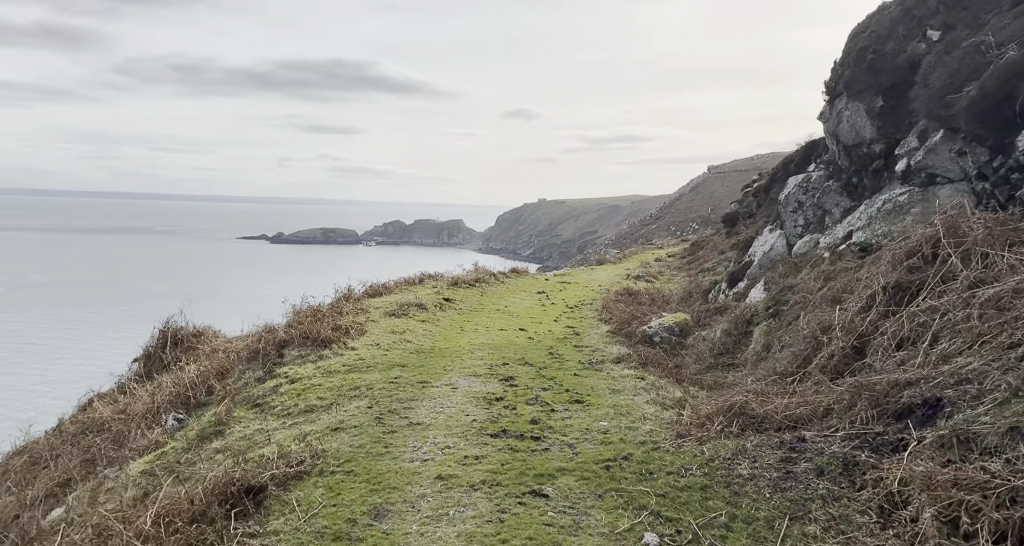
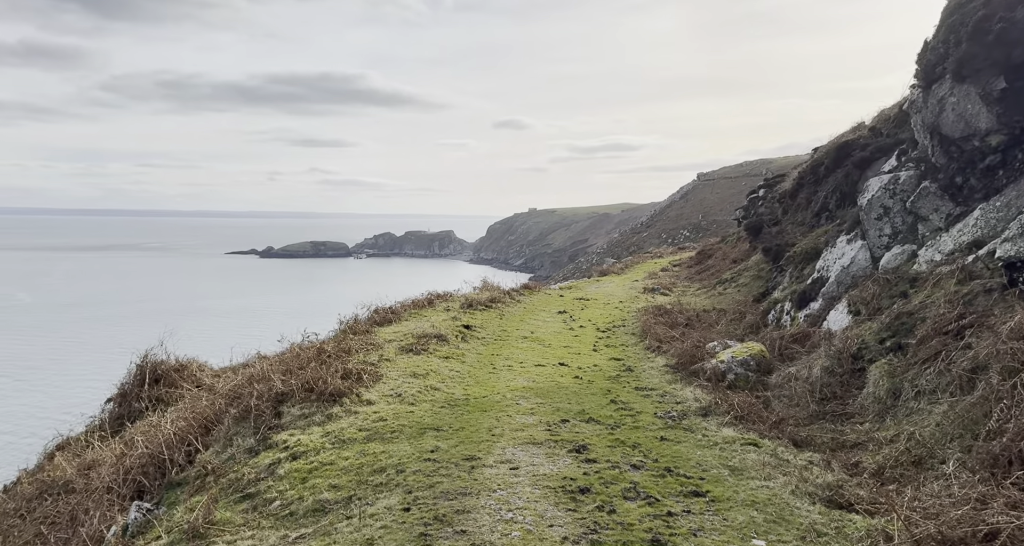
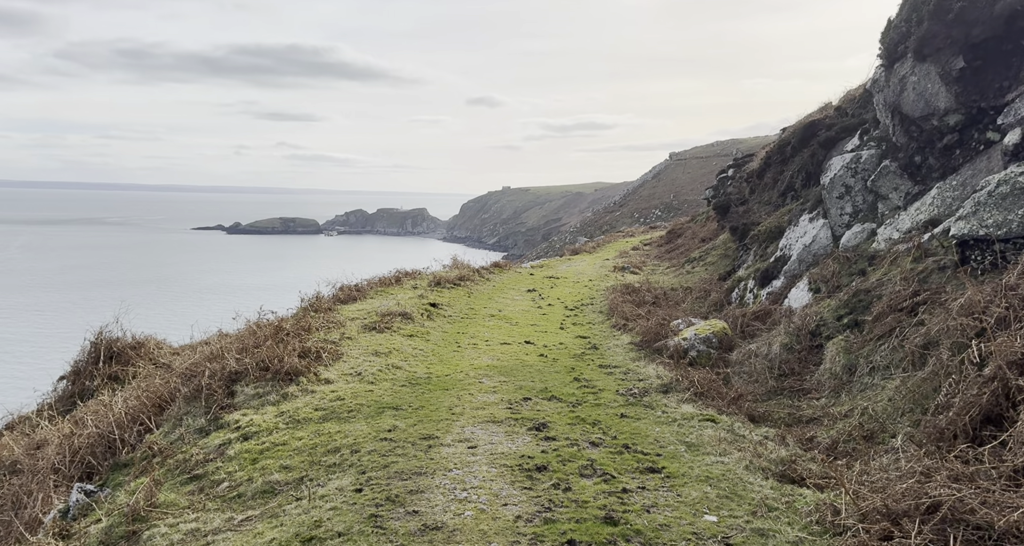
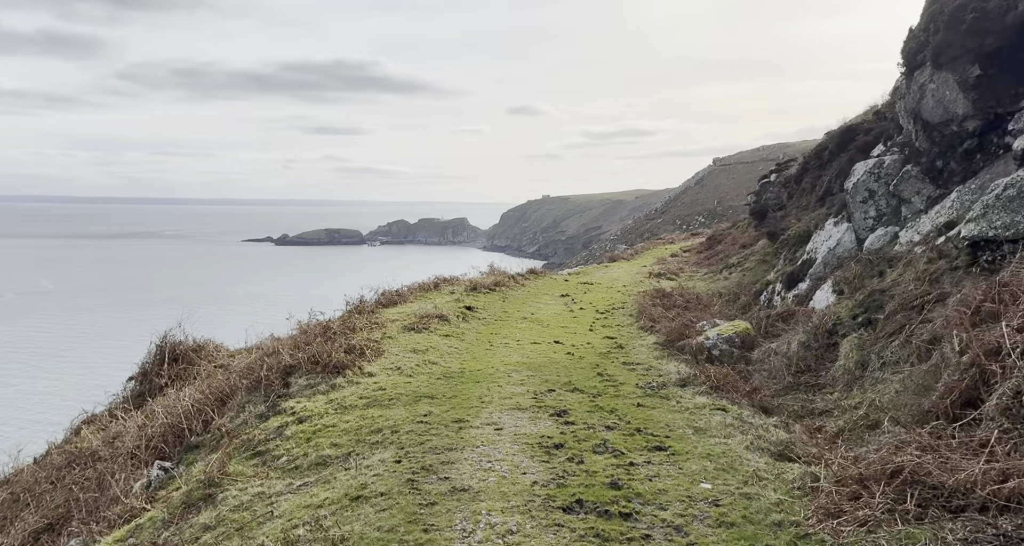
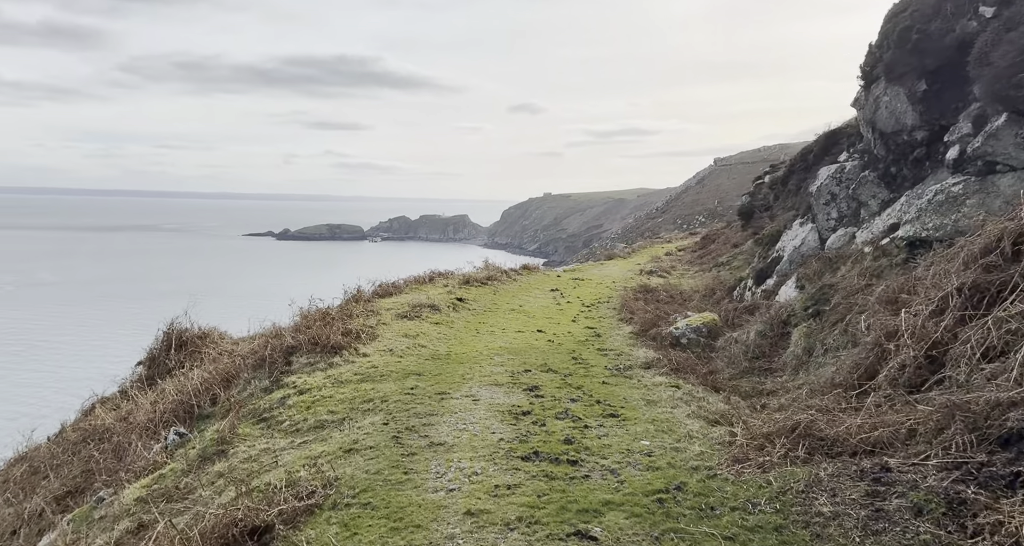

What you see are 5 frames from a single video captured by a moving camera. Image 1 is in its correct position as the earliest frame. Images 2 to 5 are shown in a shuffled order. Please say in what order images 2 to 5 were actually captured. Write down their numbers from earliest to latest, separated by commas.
5, 4, 2, 3
